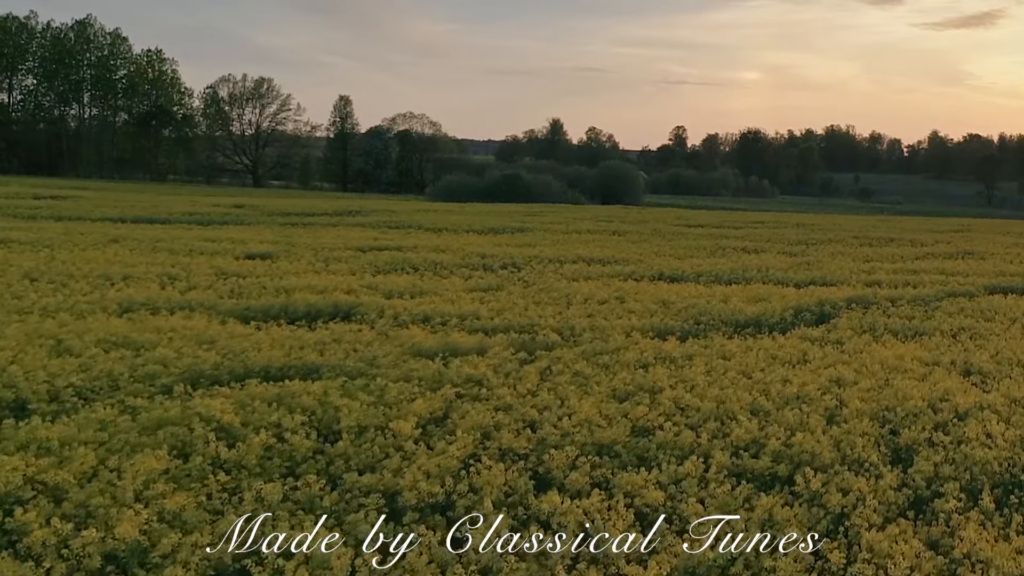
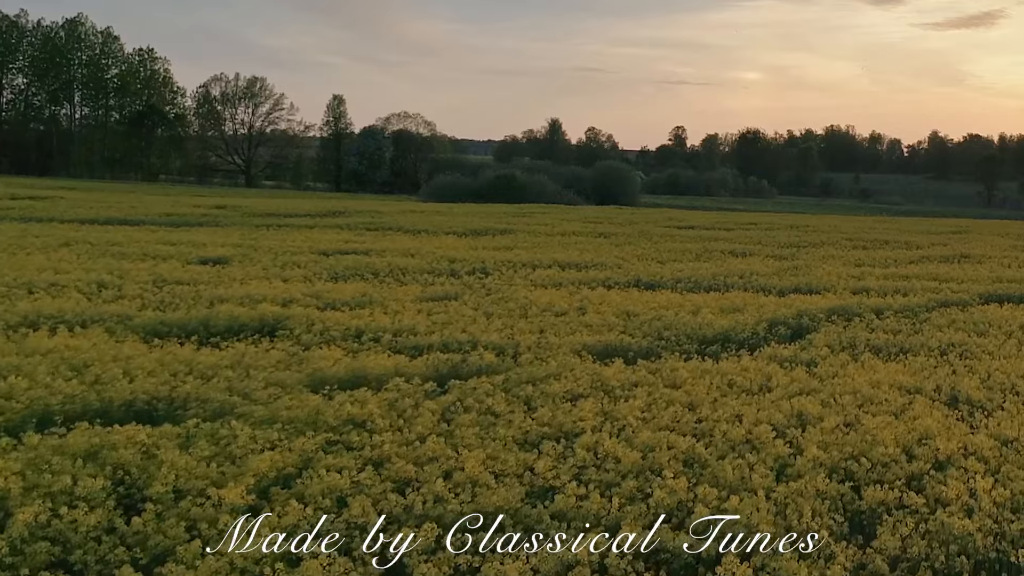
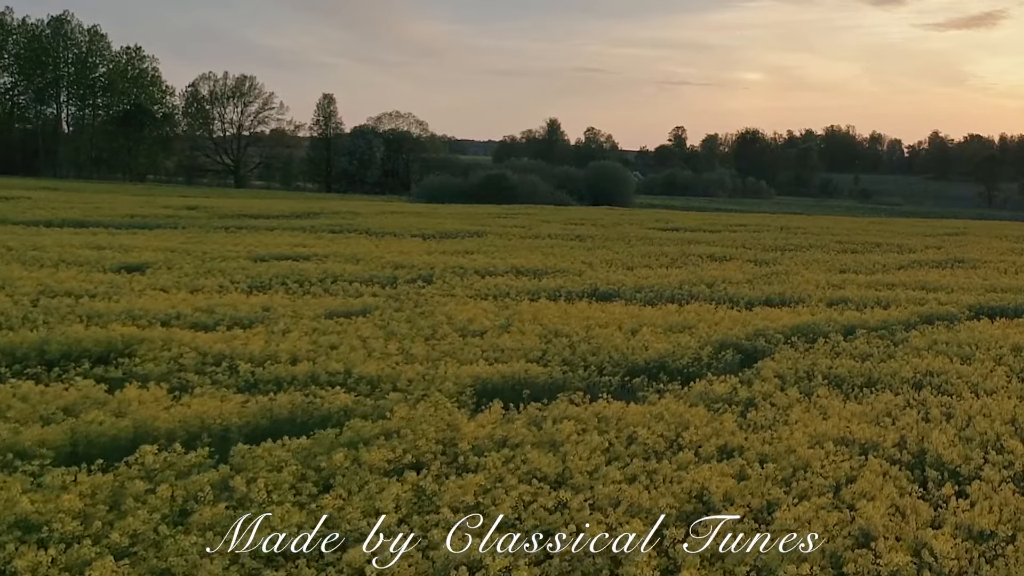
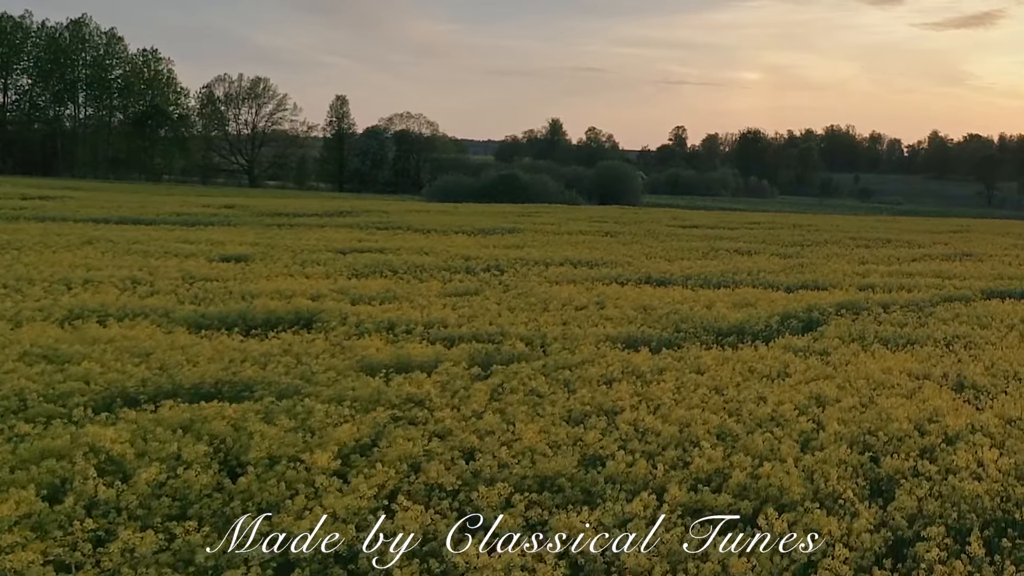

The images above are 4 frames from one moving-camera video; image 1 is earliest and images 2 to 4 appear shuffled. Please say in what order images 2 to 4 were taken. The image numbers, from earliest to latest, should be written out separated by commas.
4, 2, 3
